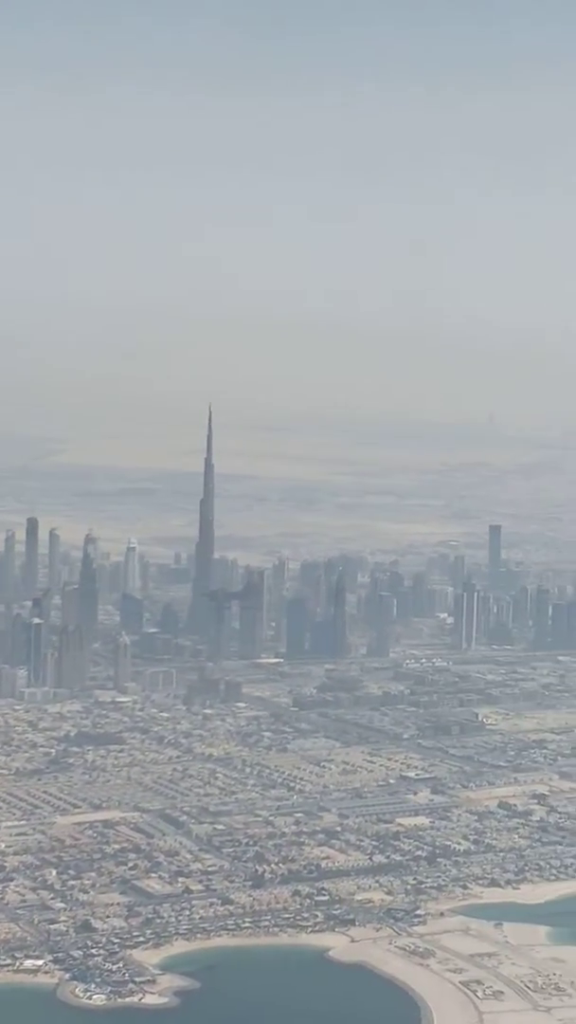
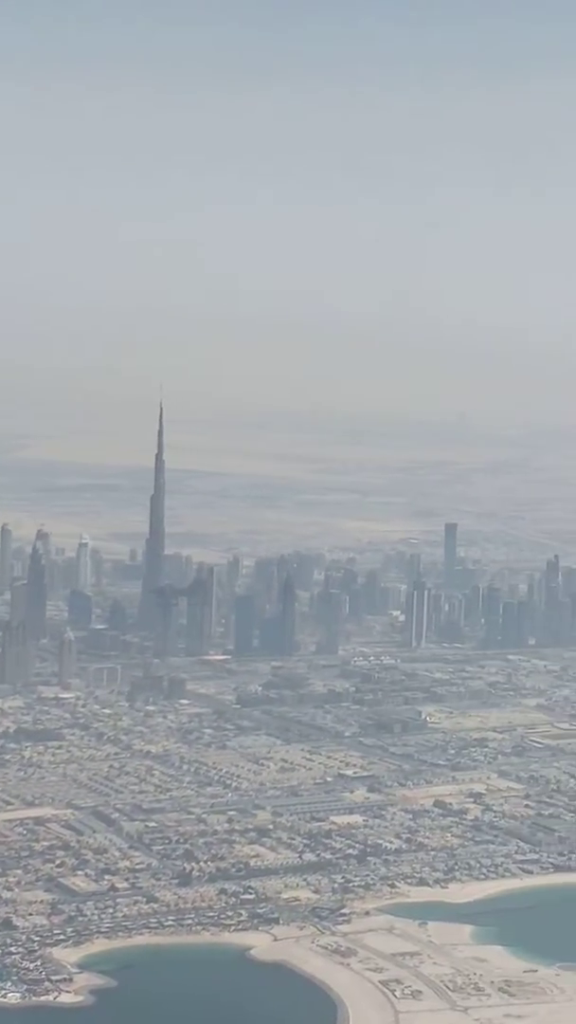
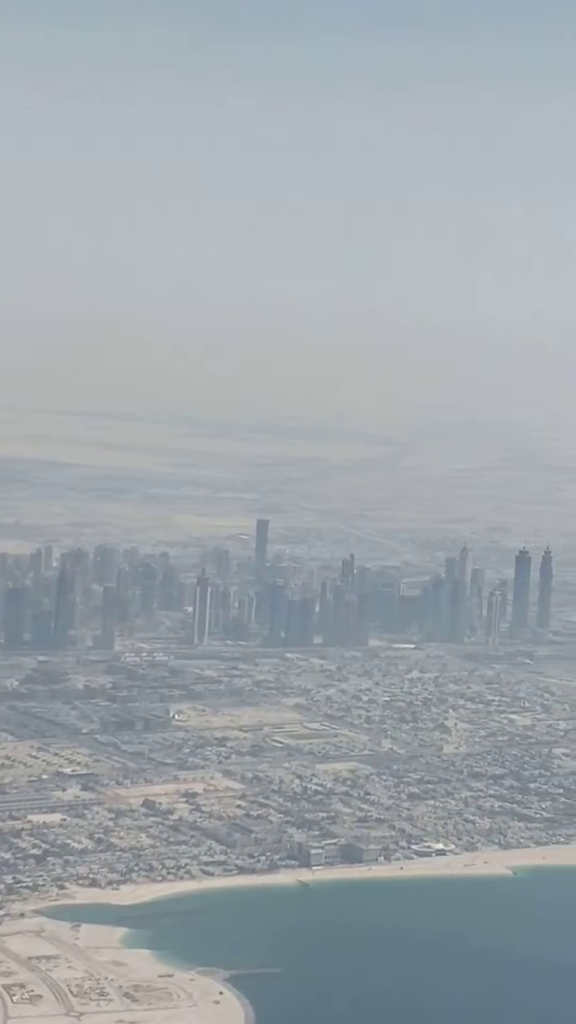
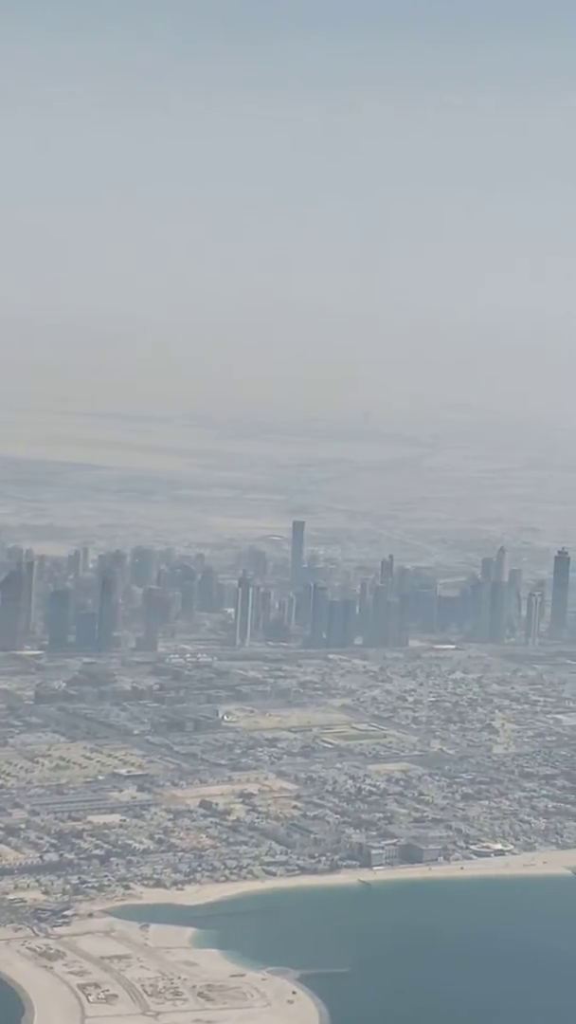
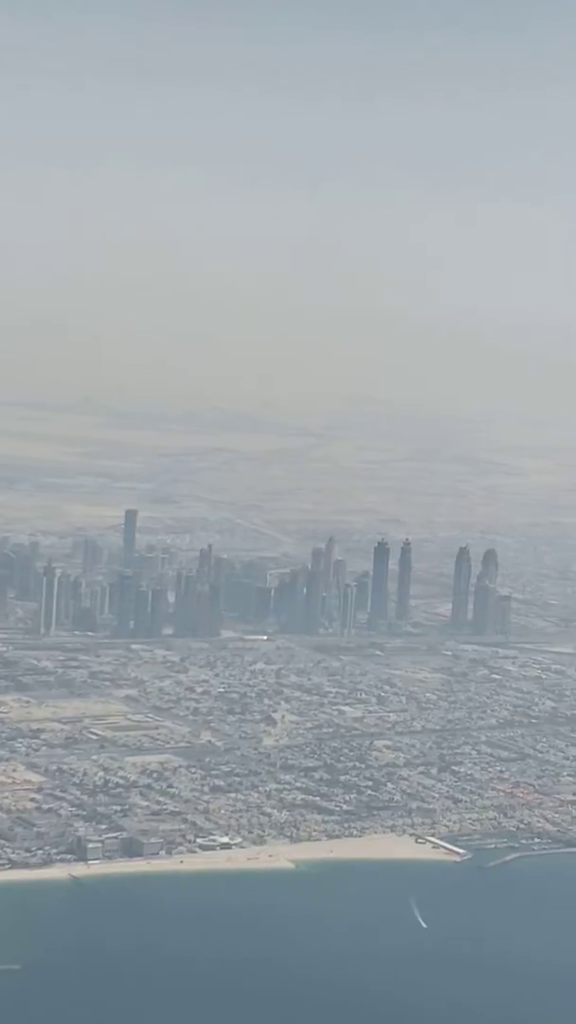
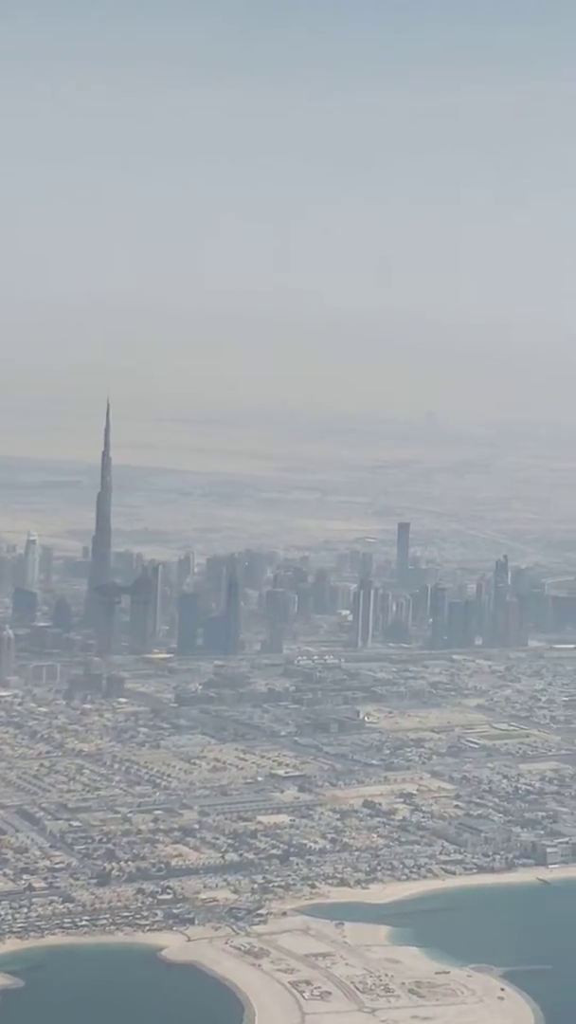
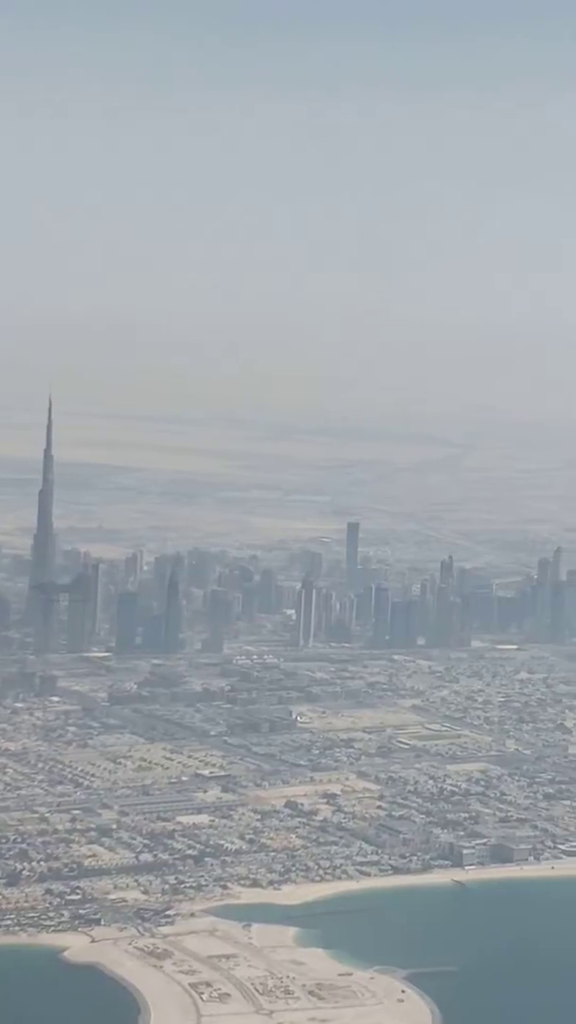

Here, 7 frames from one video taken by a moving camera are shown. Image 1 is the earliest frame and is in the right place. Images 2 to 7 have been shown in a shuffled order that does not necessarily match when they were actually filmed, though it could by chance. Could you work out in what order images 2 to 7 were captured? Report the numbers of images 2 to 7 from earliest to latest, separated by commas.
2, 6, 7, 4, 3, 5
